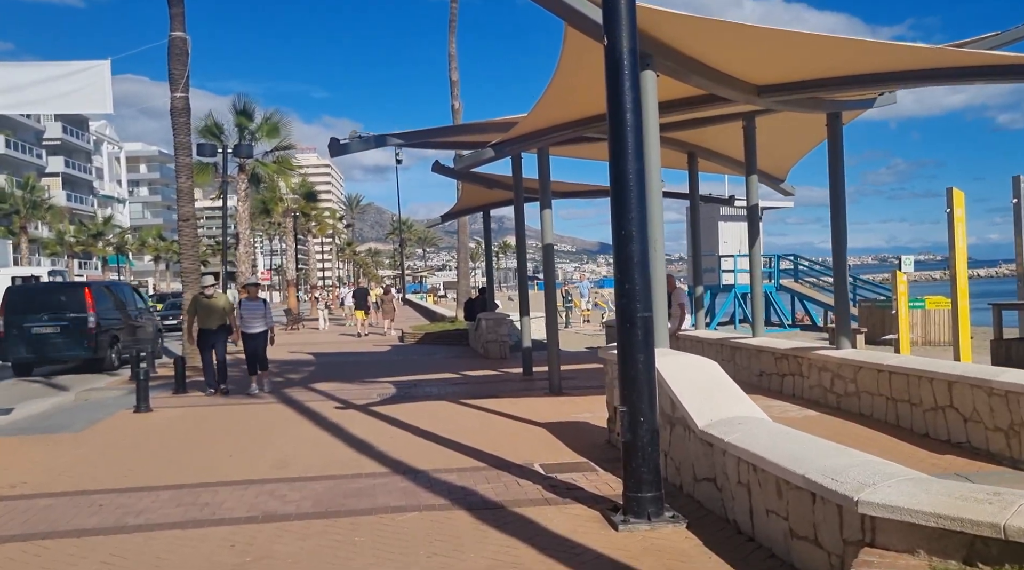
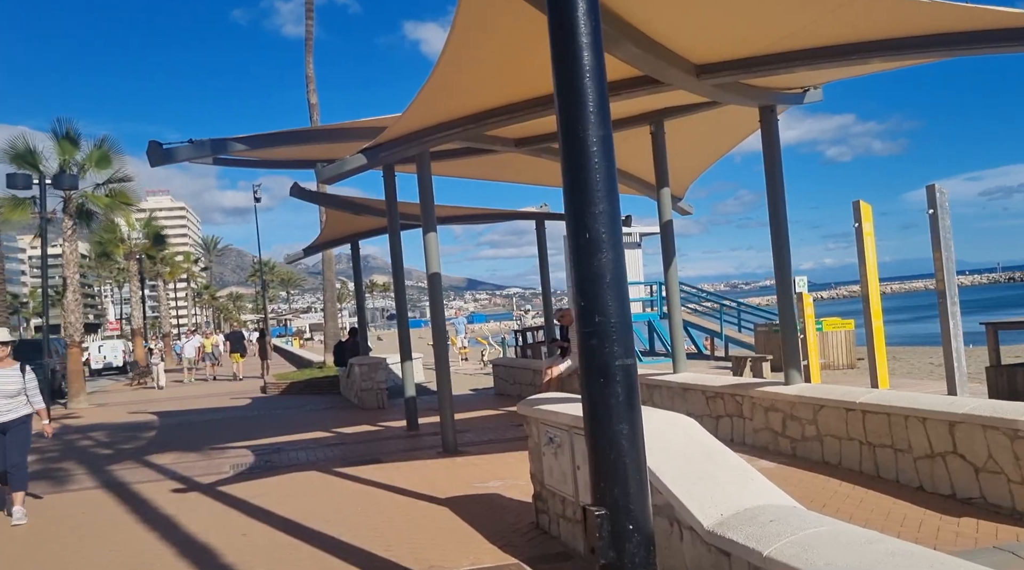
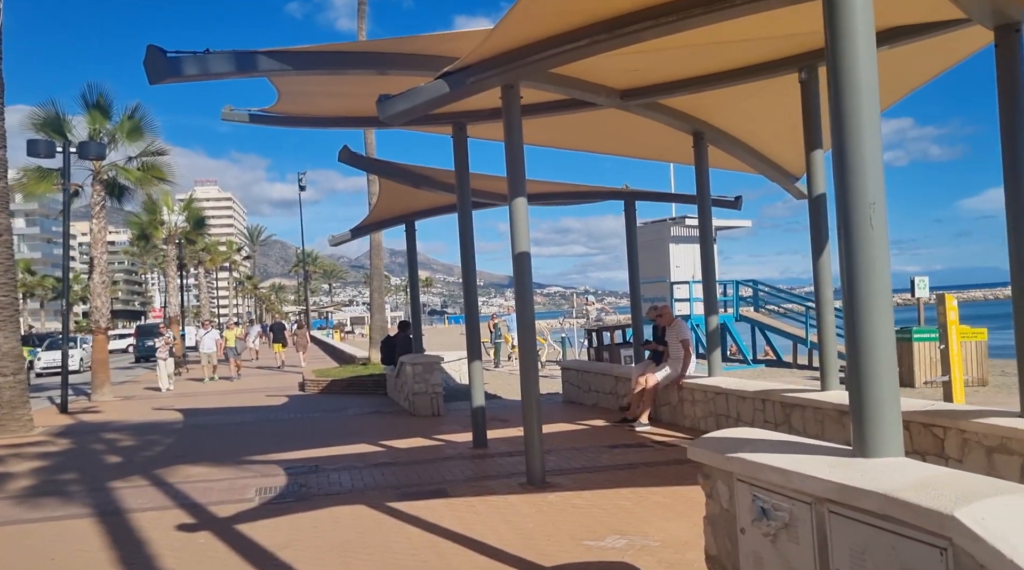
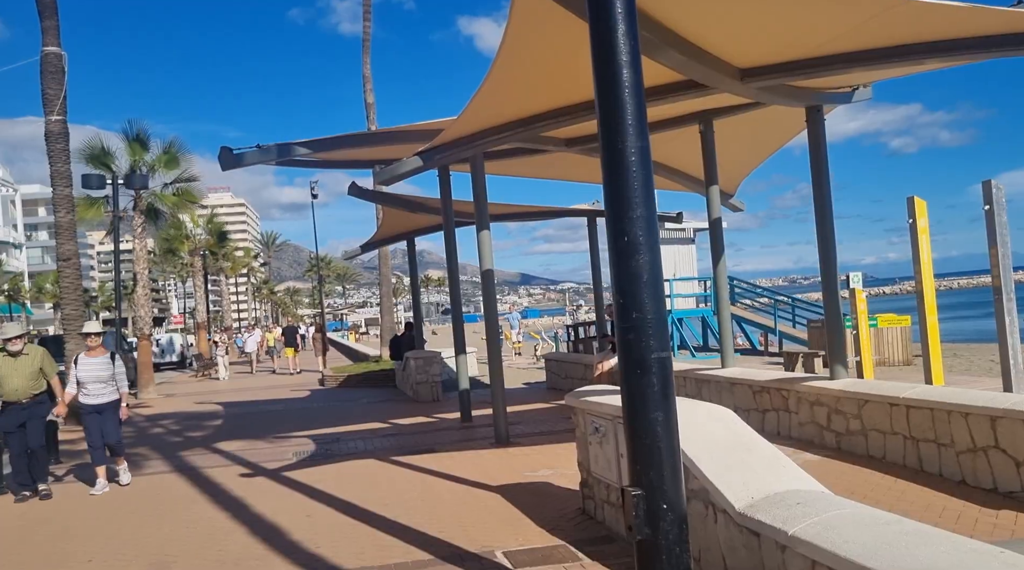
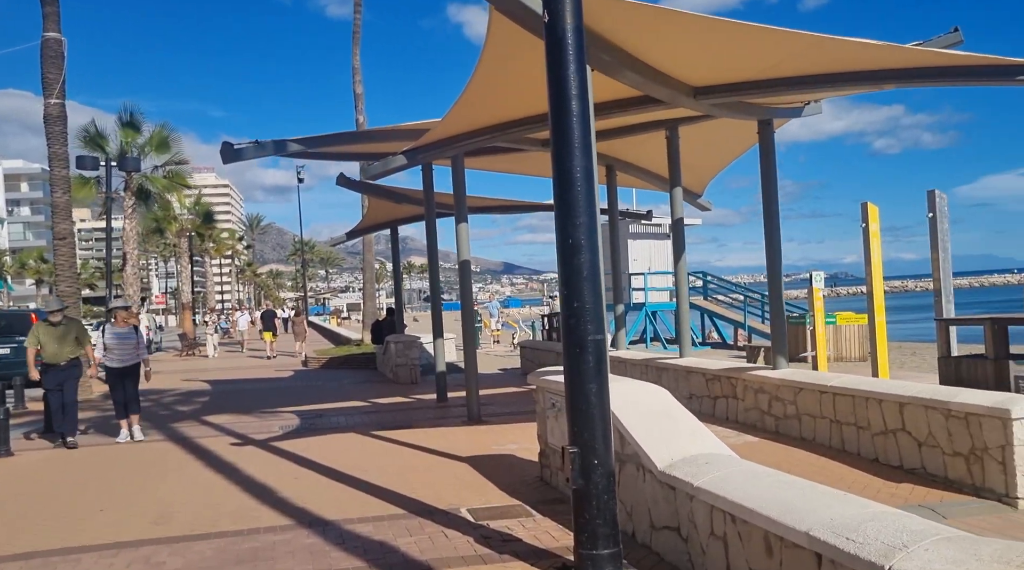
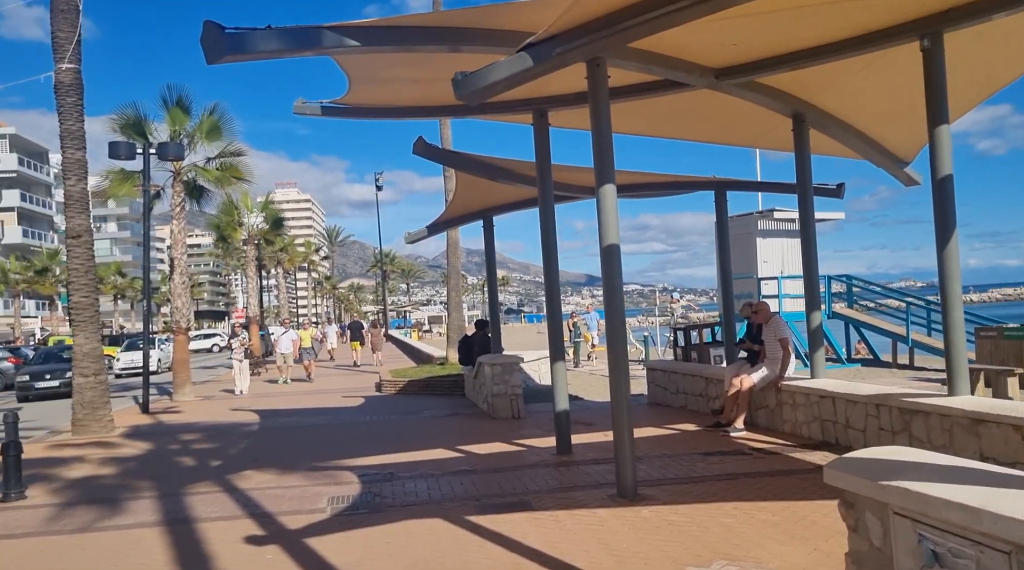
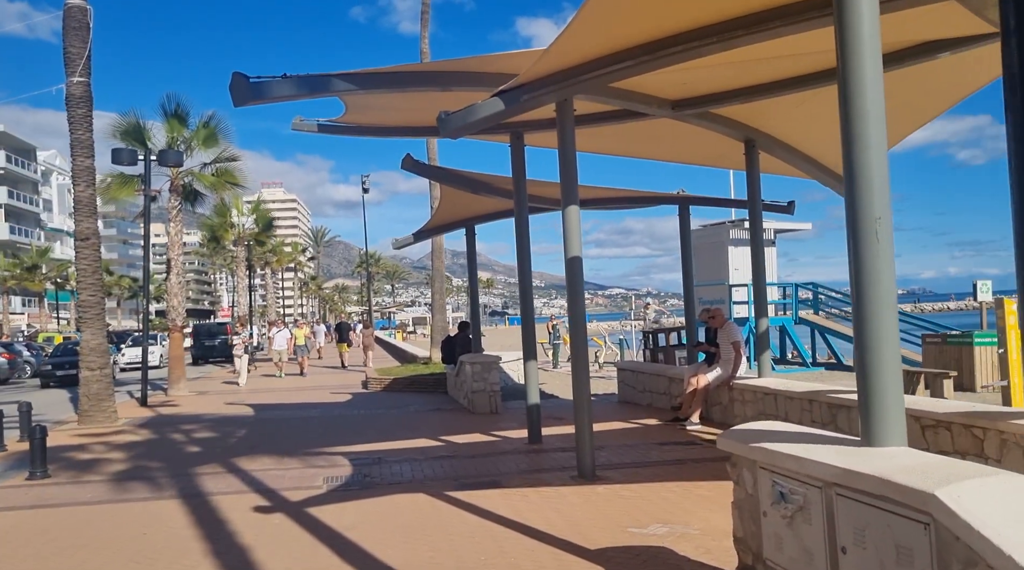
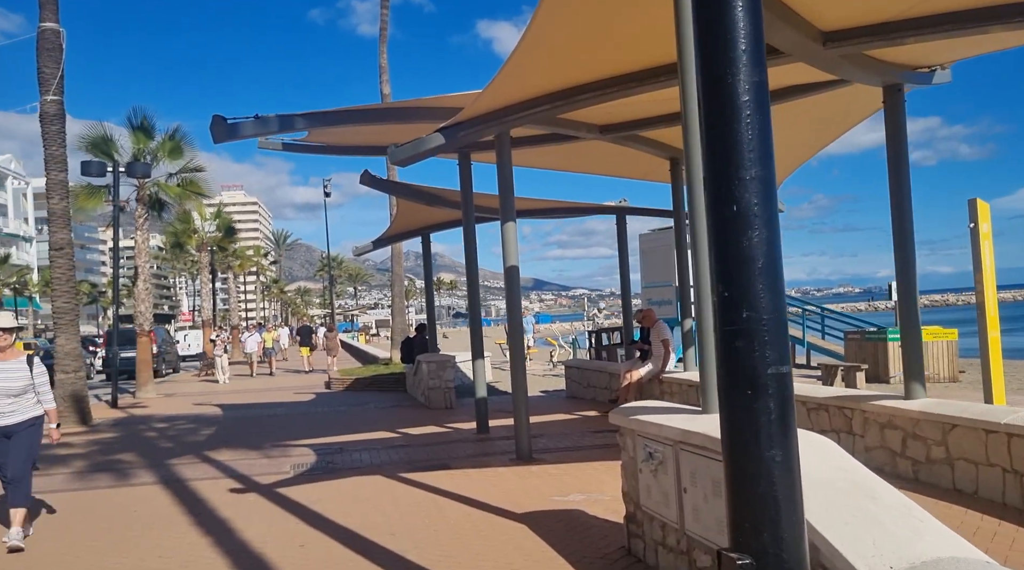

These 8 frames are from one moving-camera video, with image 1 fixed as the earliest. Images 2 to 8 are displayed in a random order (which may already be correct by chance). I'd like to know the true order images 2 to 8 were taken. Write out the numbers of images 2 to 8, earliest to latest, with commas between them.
5, 4, 2, 8, 7, 3, 6
